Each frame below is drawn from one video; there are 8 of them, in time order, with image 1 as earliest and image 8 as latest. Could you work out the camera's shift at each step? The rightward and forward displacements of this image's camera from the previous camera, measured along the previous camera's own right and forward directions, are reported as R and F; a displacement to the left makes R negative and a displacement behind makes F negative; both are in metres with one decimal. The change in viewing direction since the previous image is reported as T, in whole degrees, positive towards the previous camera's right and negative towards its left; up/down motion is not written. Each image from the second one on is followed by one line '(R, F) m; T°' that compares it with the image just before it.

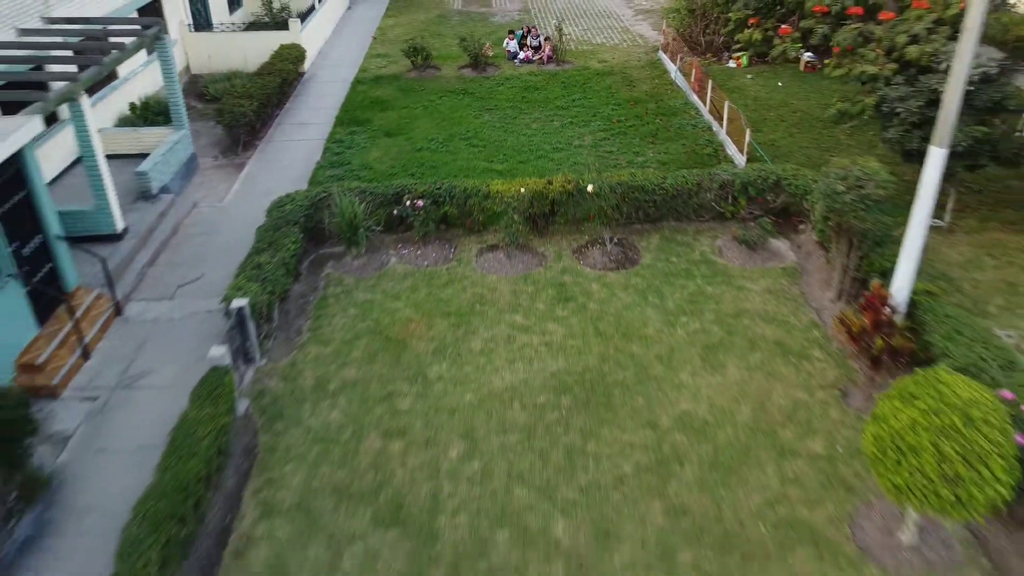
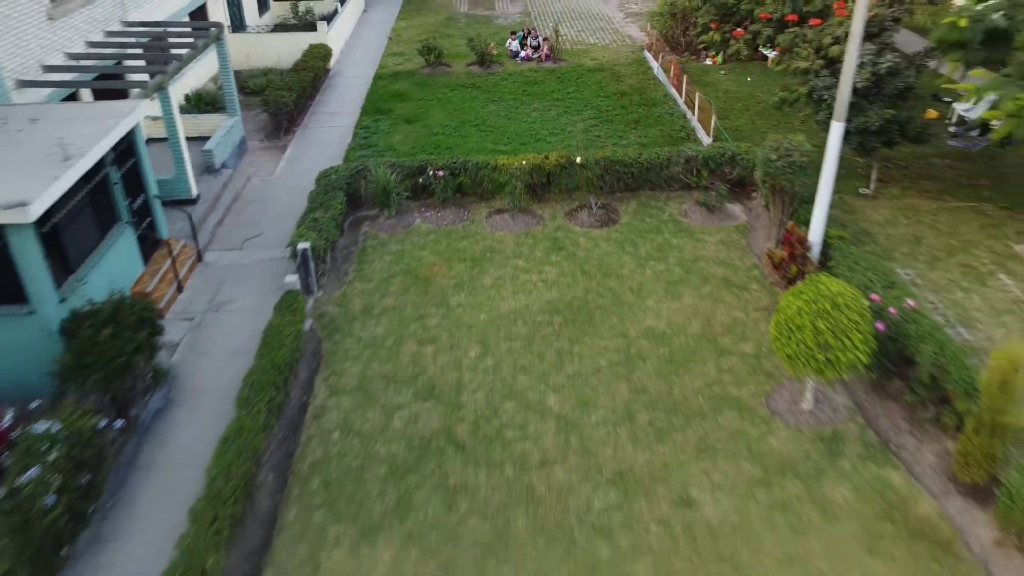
(0.0, -2.0) m; 0°
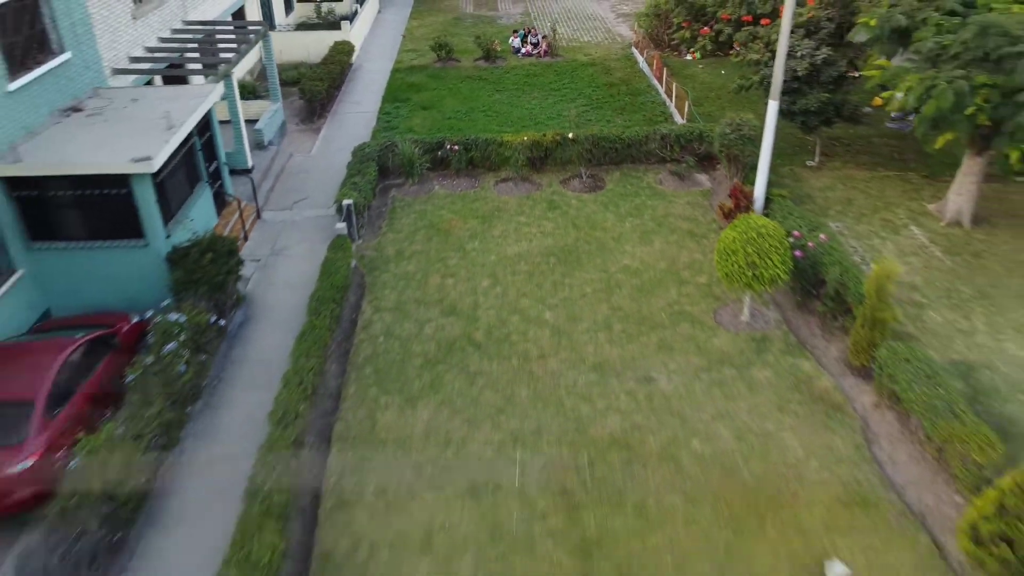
(-0.1, -2.2) m; 0°
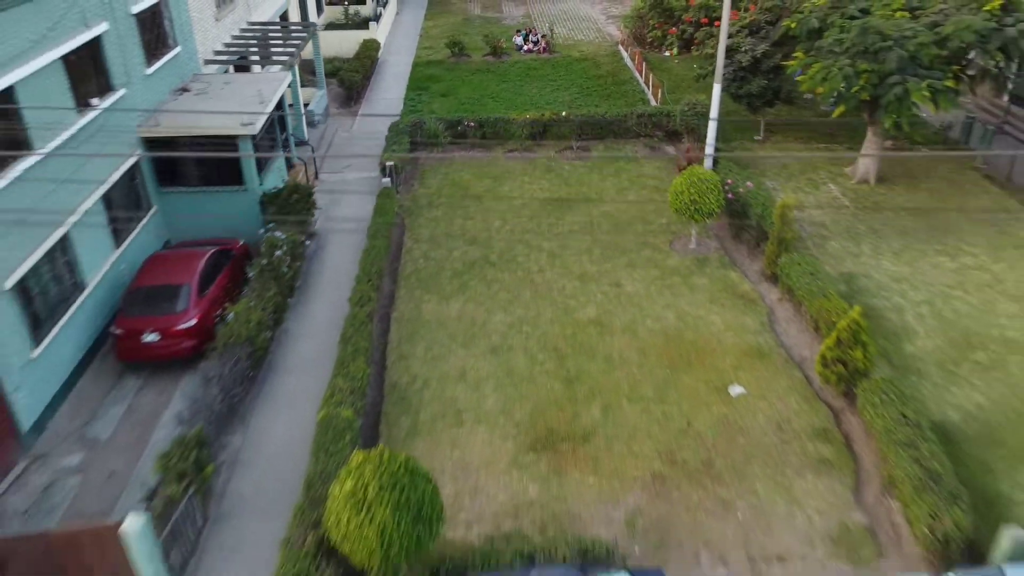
(-0.1, -3.2) m; 0°
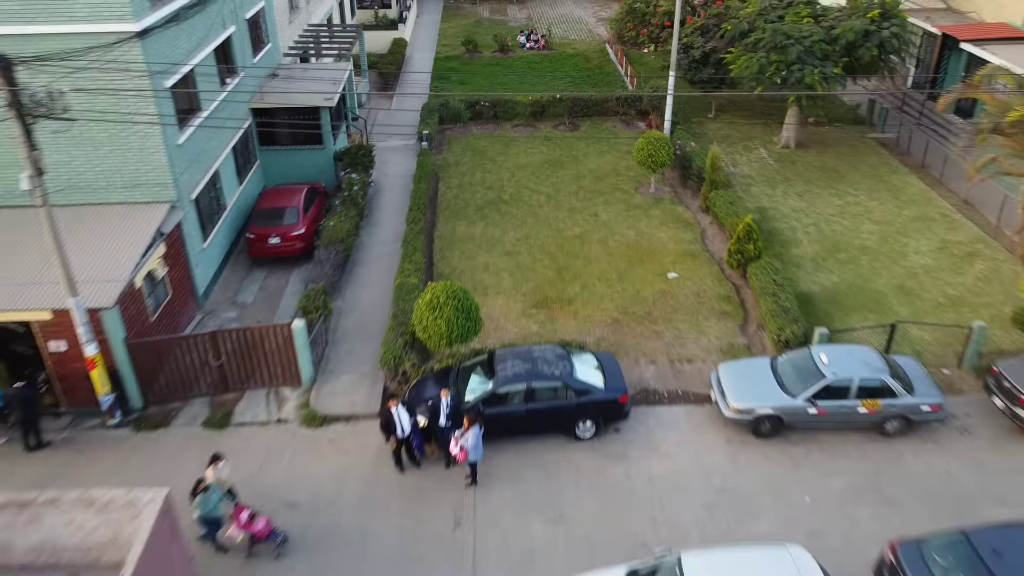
(-0.1, -4.6) m; 0°
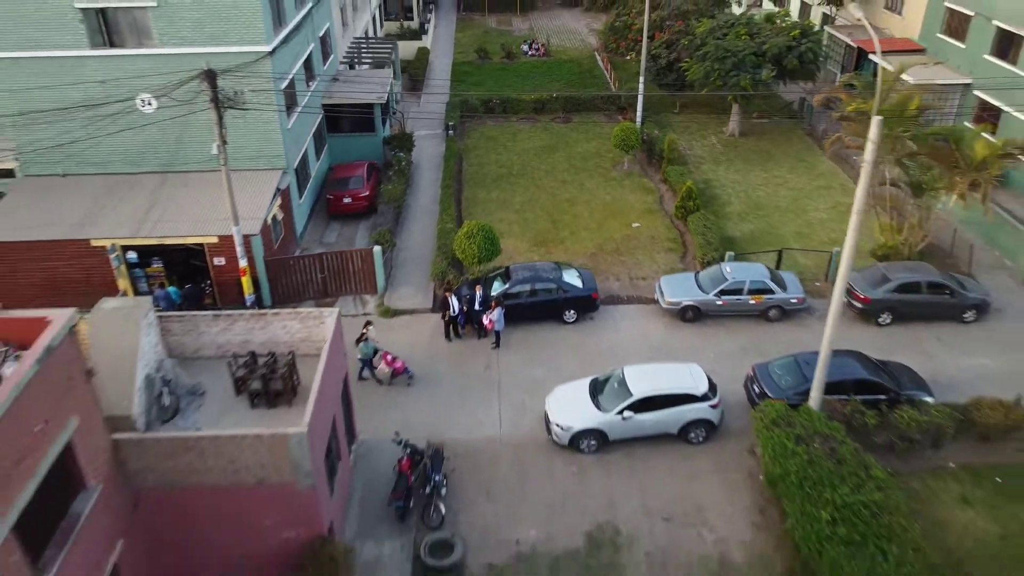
(-0.2, -5.4) m; 0°
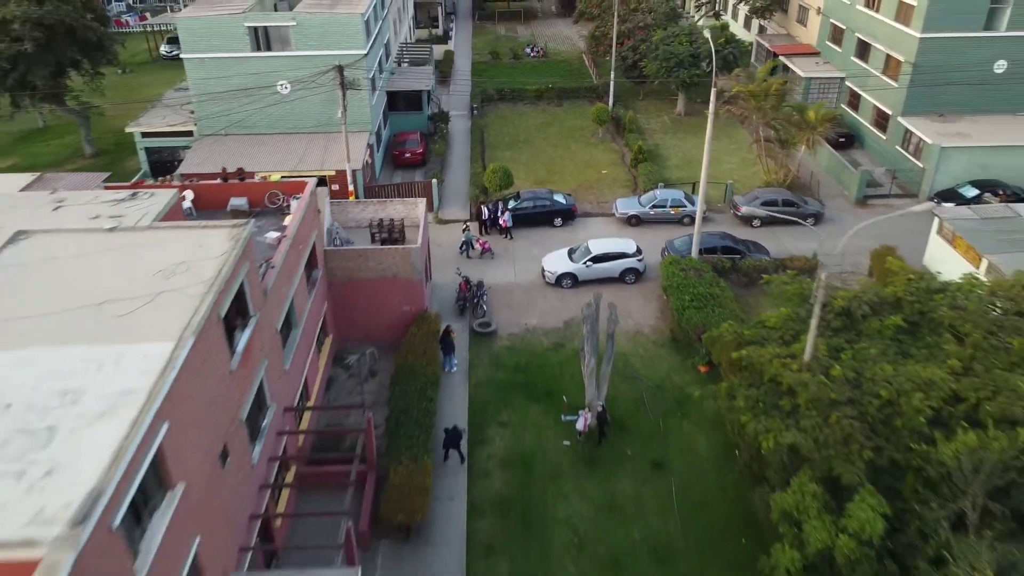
(-0.3, -9.3) m; 0°
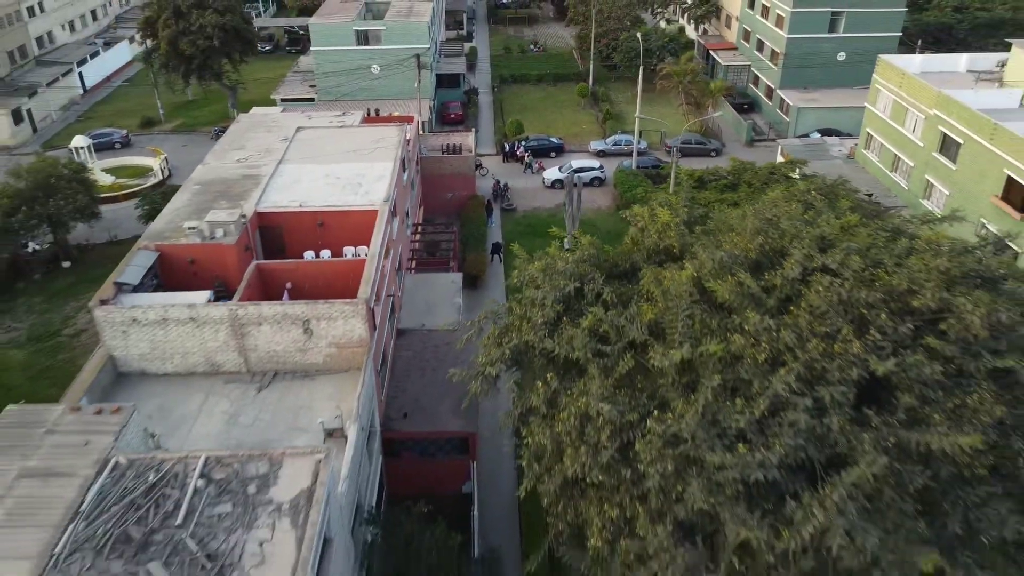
(-0.6, -14.4) m; 0°
